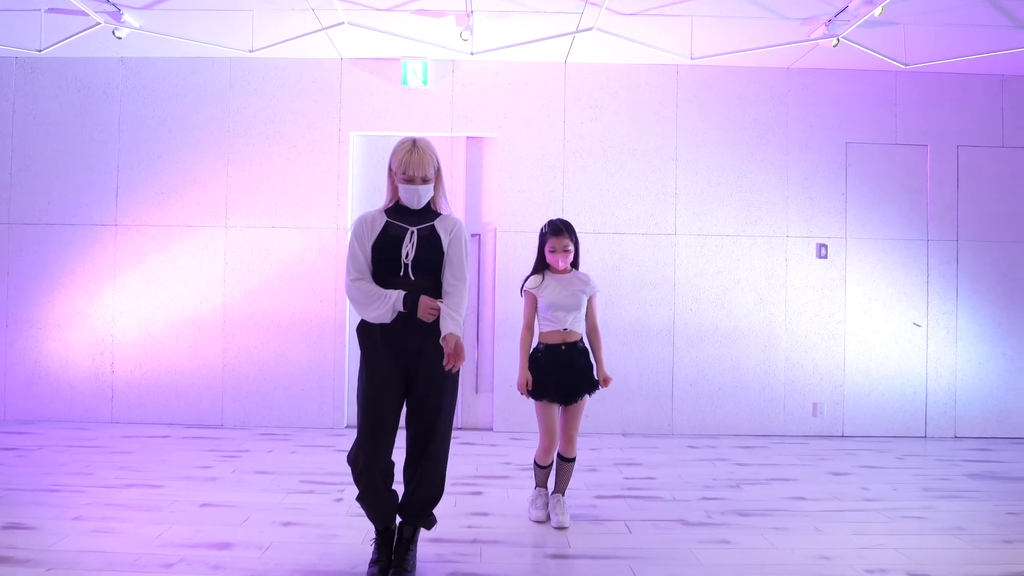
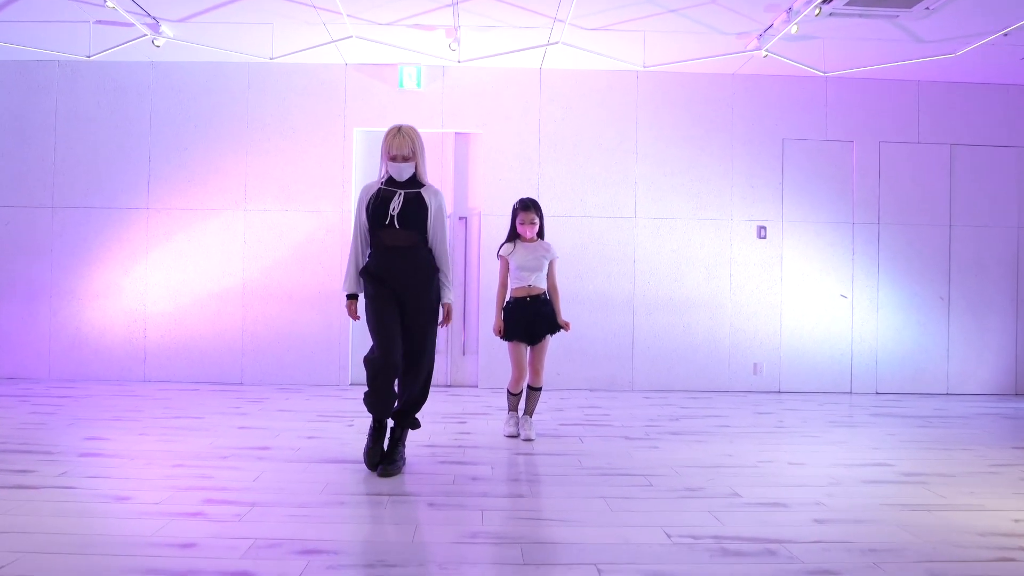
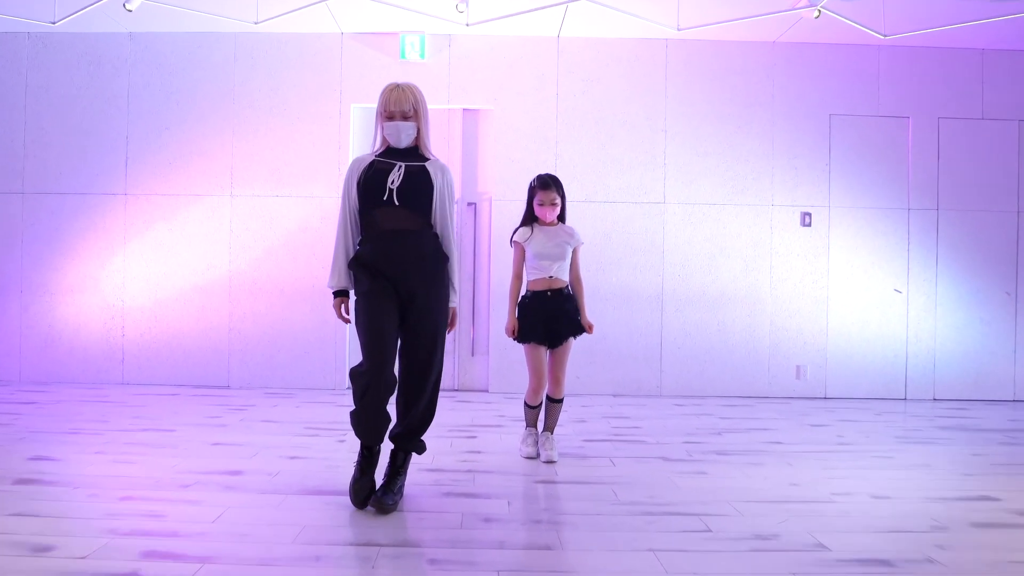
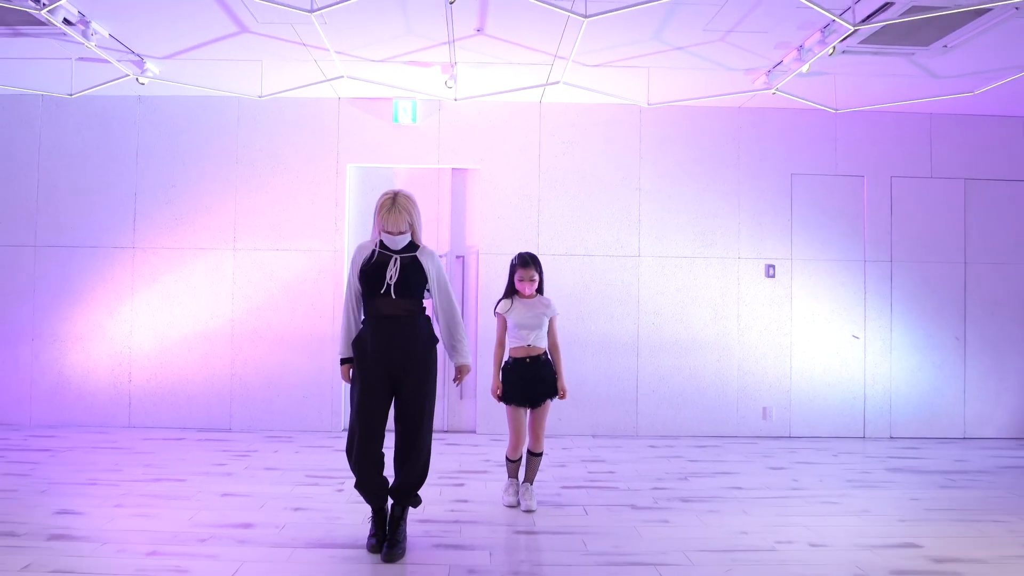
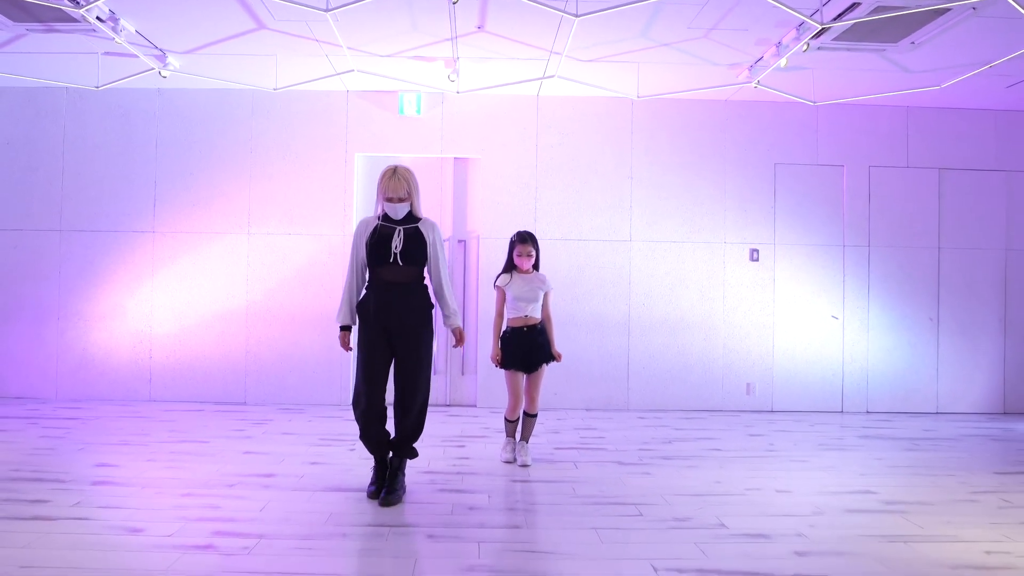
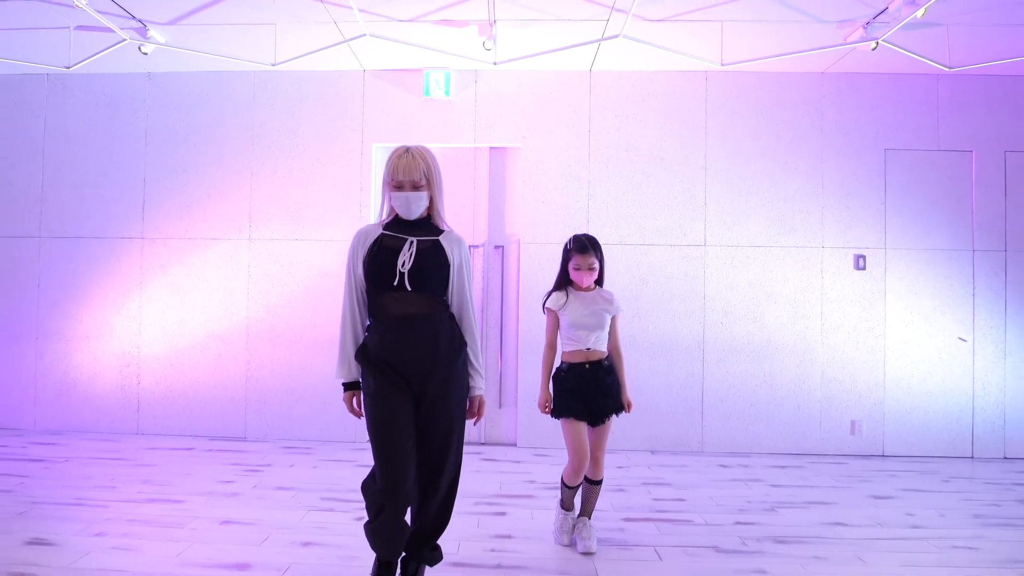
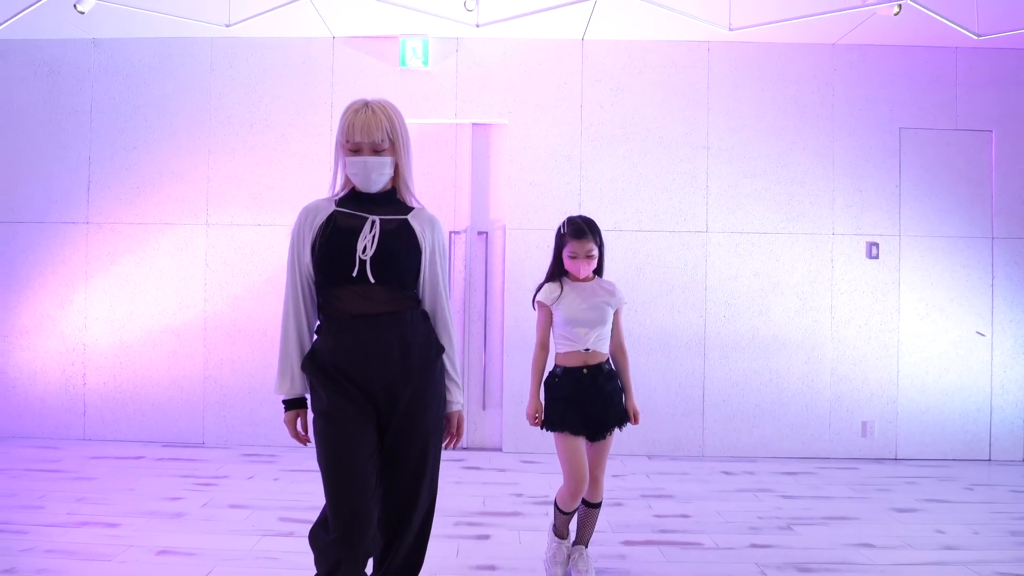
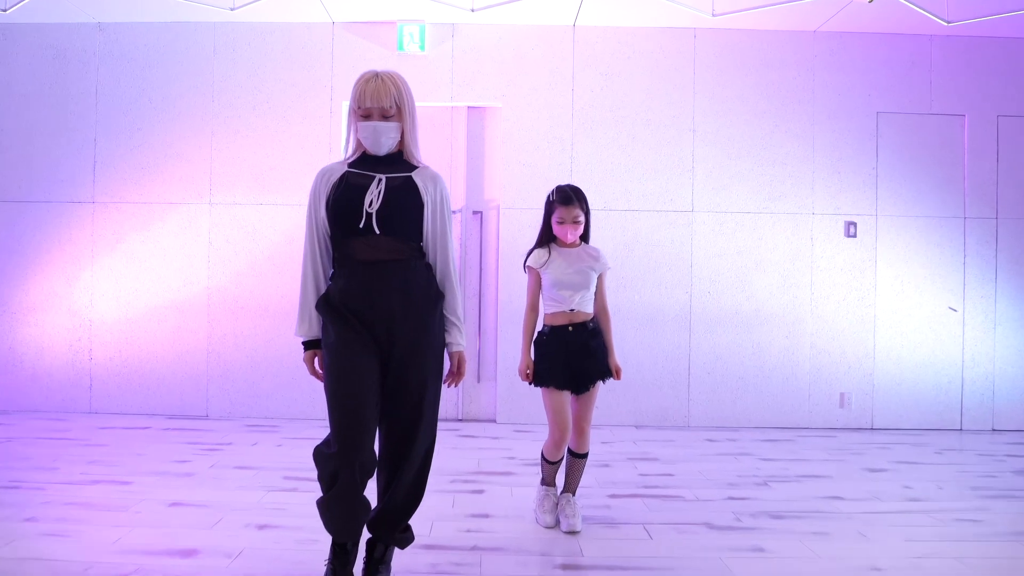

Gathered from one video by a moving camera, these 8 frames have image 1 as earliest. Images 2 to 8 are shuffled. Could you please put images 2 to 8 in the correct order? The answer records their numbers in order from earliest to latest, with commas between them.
4, 5, 2, 3, 8, 7, 6
